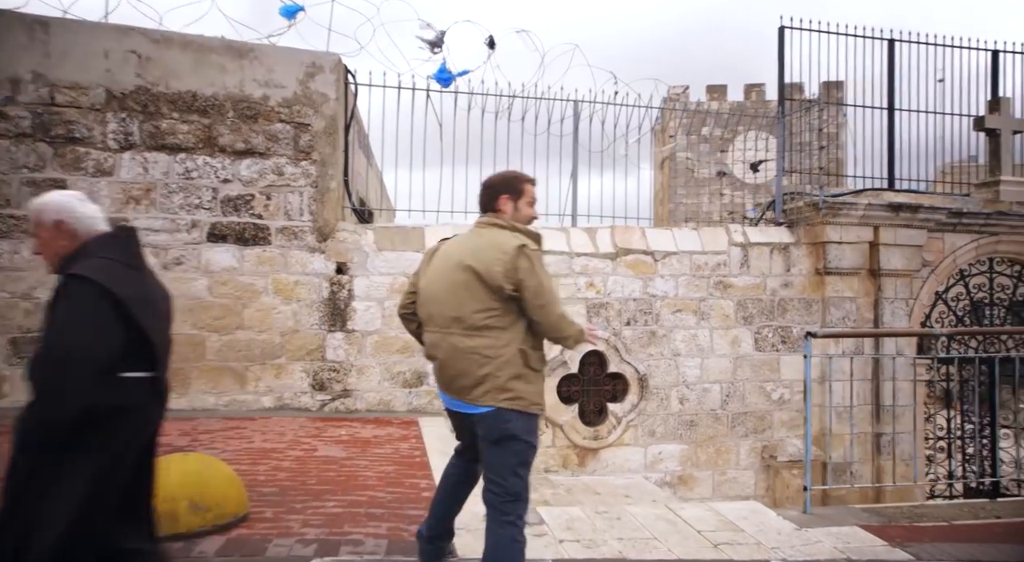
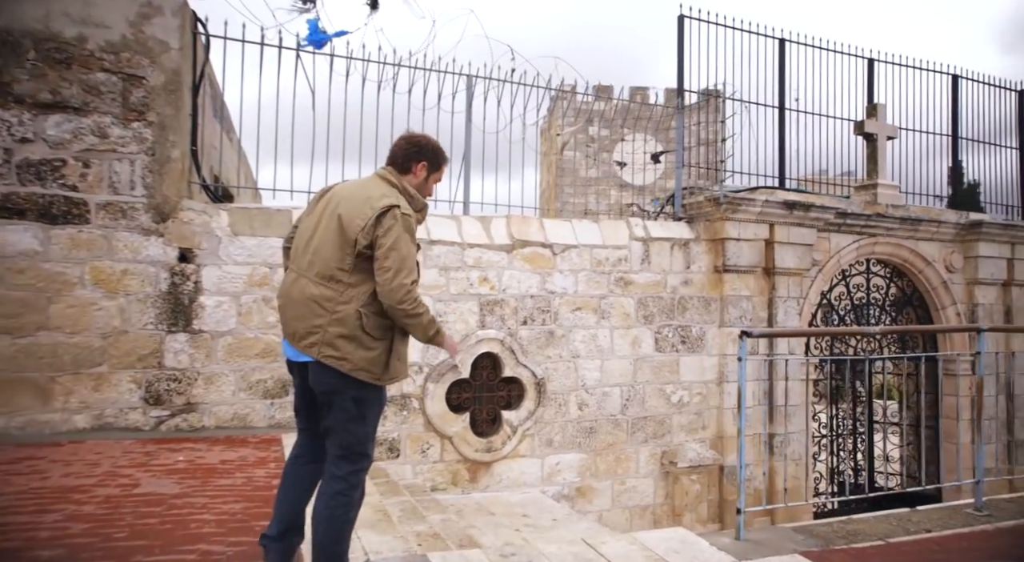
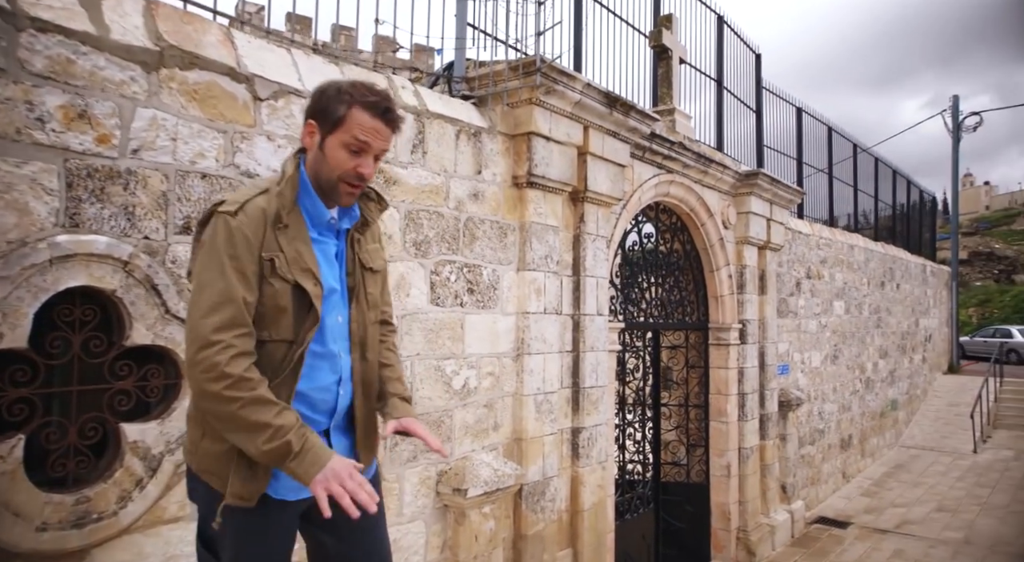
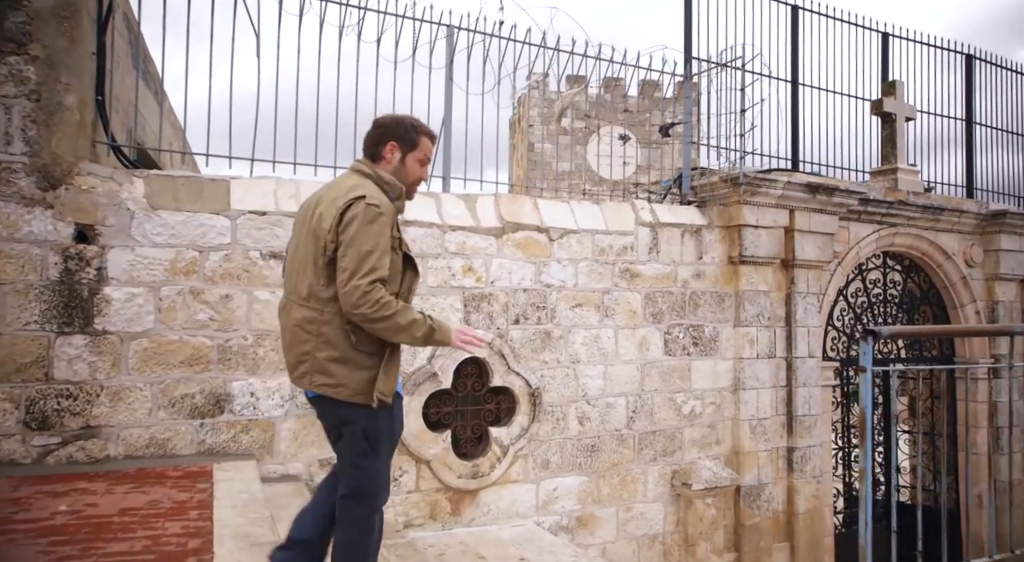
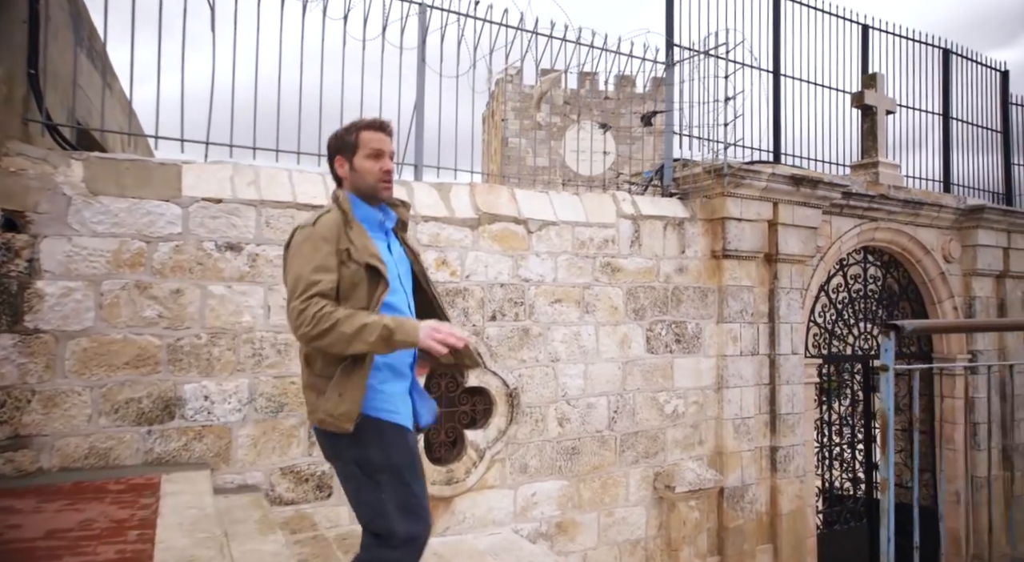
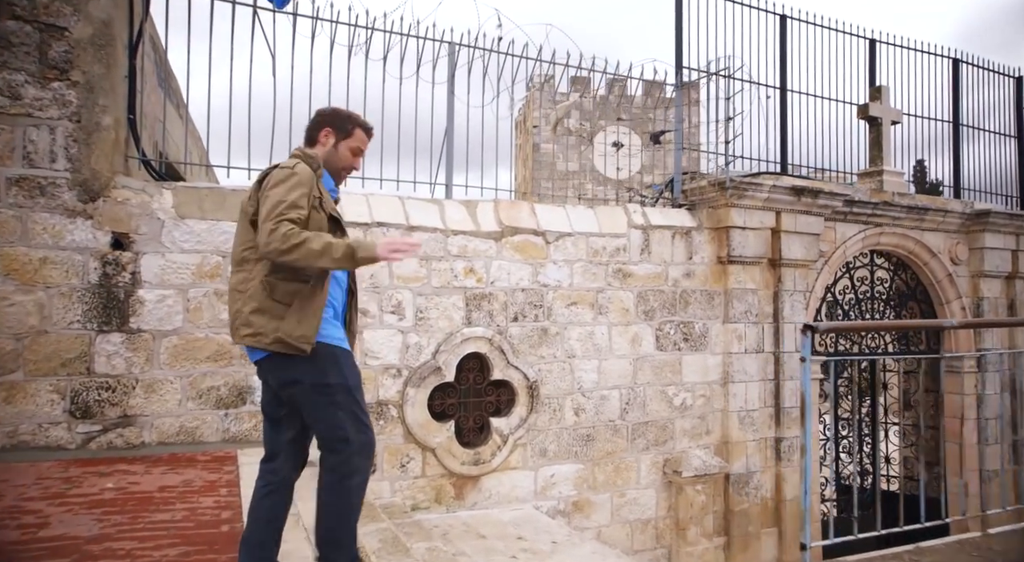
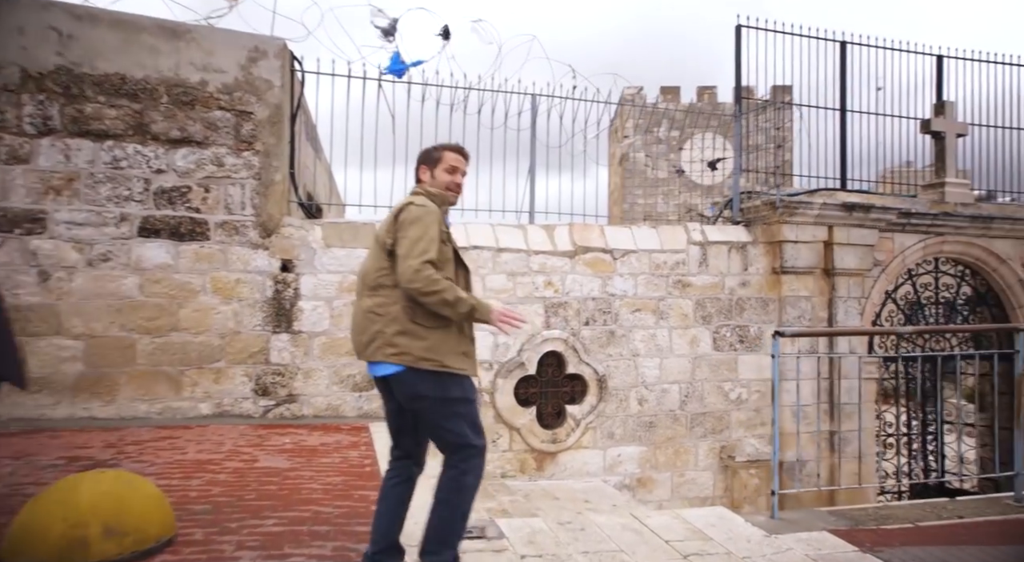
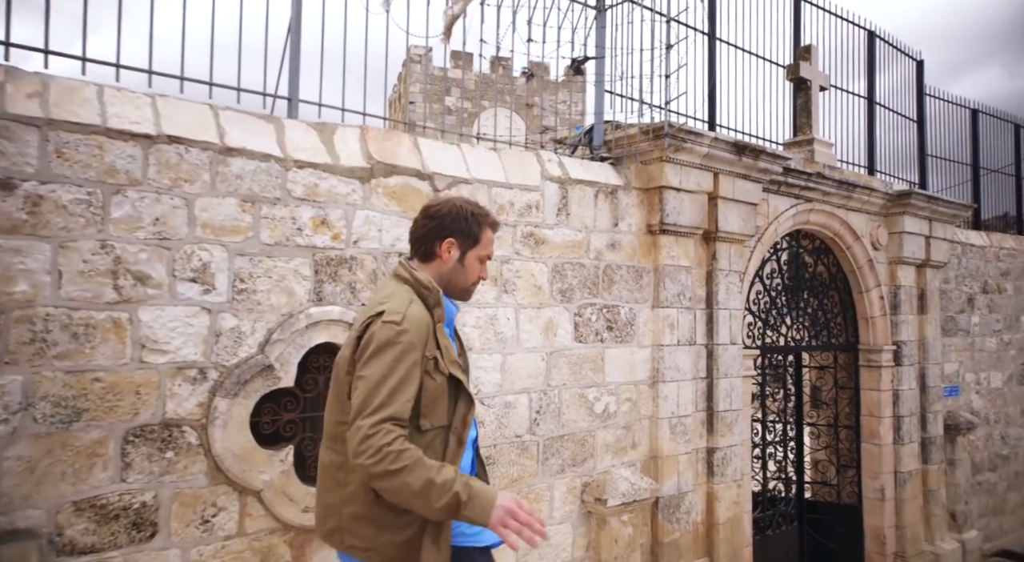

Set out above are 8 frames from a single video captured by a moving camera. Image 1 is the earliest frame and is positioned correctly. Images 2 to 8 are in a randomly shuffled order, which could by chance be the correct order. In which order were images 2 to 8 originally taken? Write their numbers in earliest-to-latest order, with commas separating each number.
7, 2, 6, 4, 5, 8, 3
